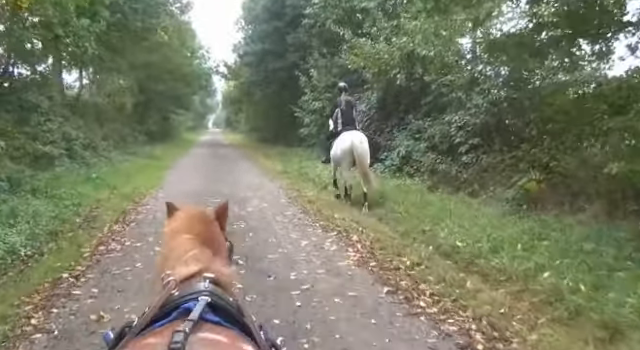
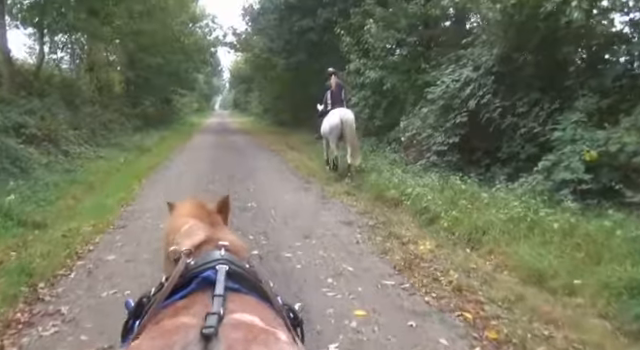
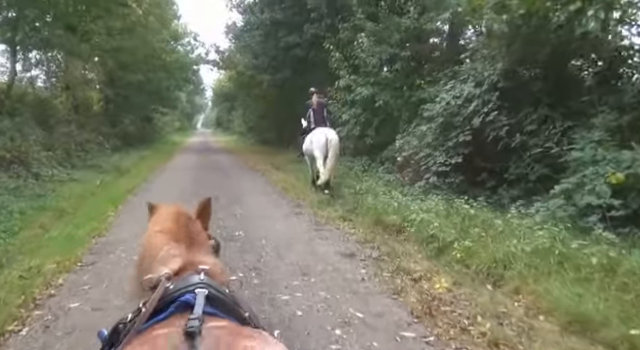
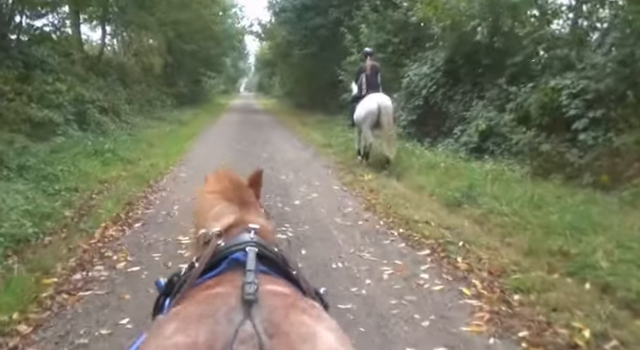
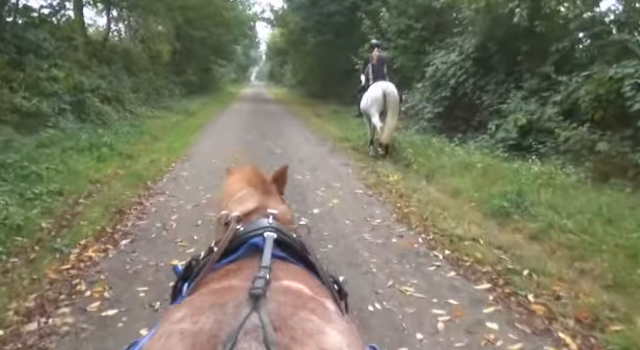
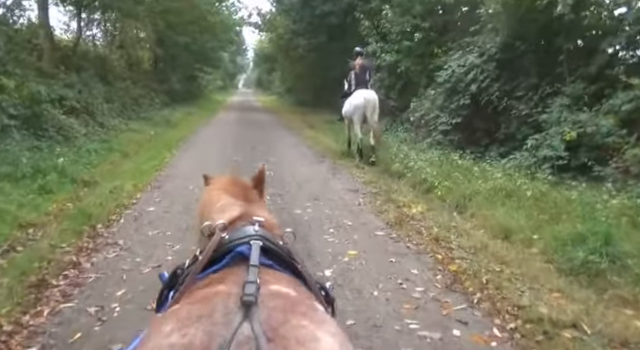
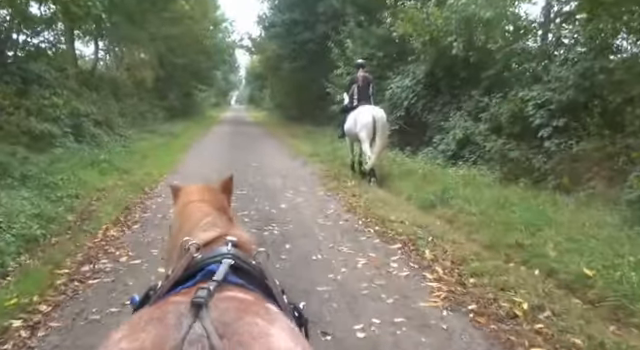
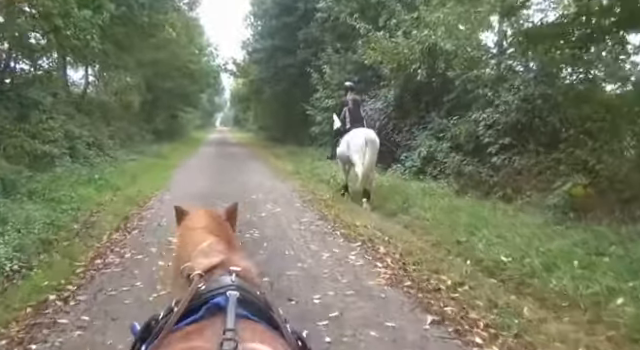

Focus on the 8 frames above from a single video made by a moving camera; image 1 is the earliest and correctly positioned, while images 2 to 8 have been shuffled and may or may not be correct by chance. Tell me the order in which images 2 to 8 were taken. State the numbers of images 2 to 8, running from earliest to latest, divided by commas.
8, 7, 4, 5, 6, 2, 3
